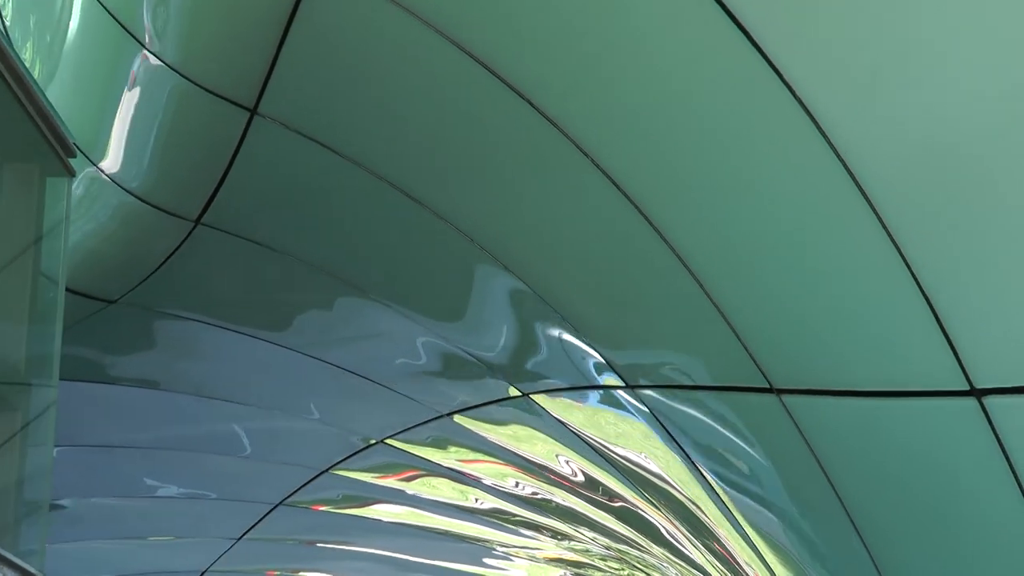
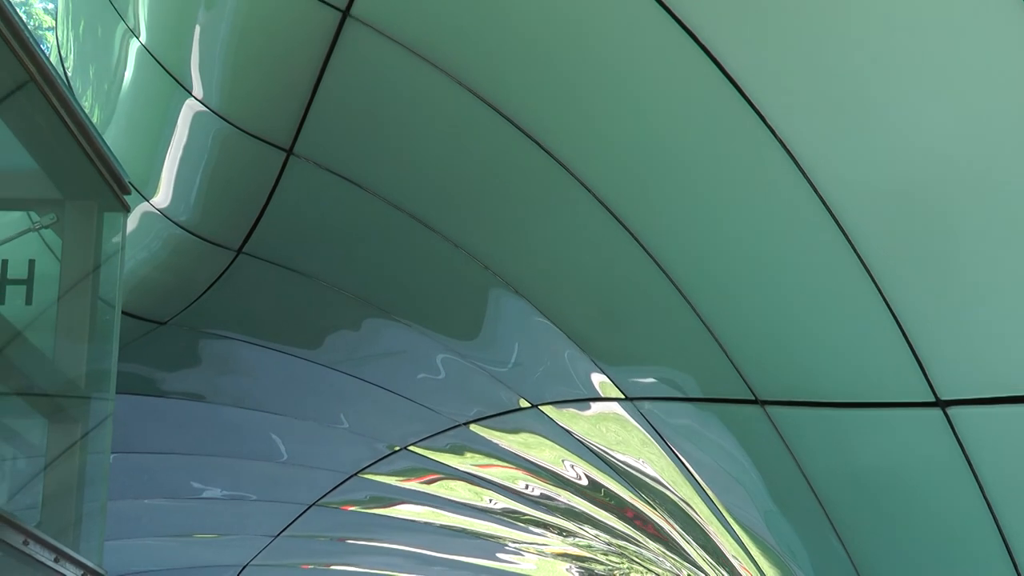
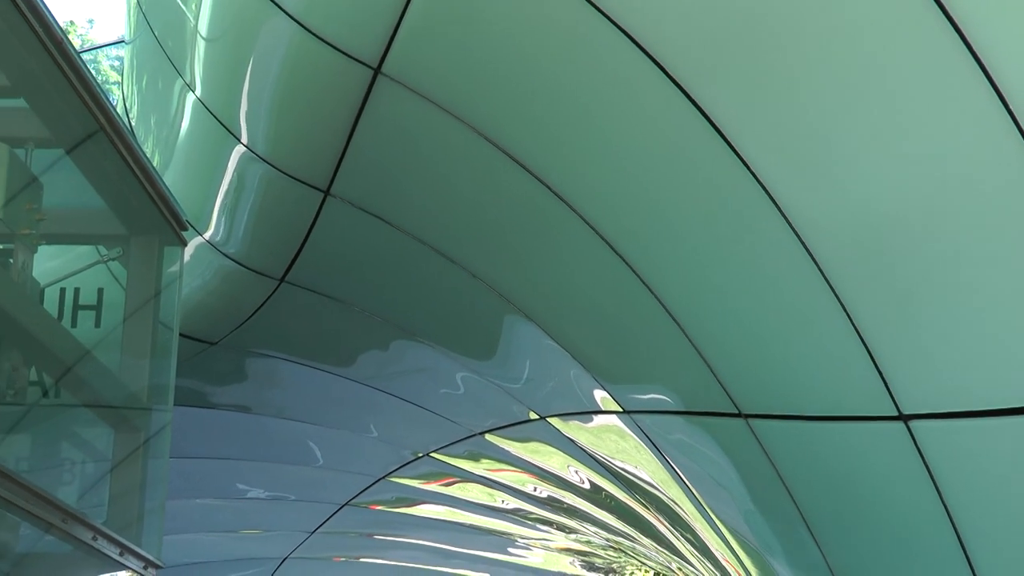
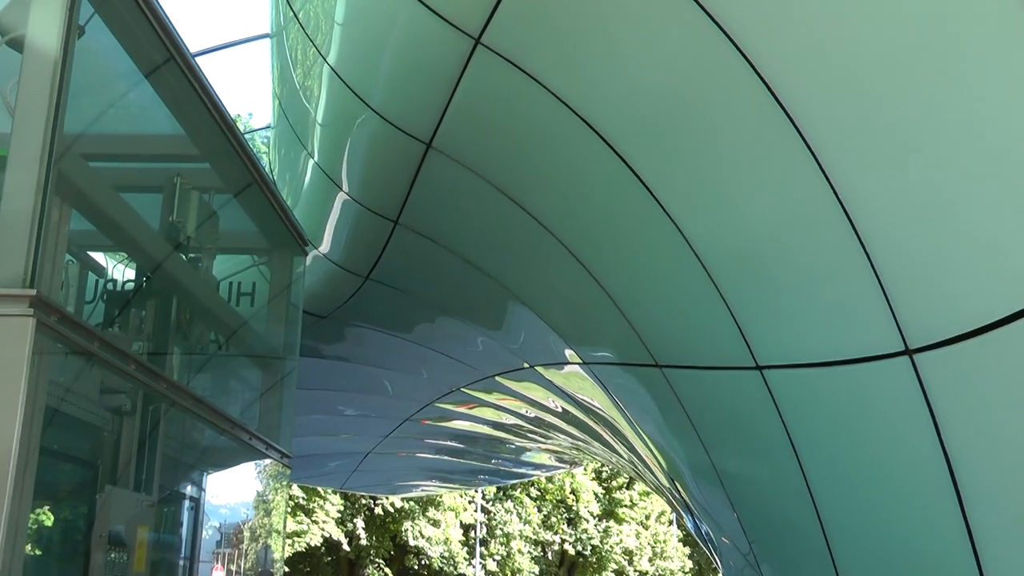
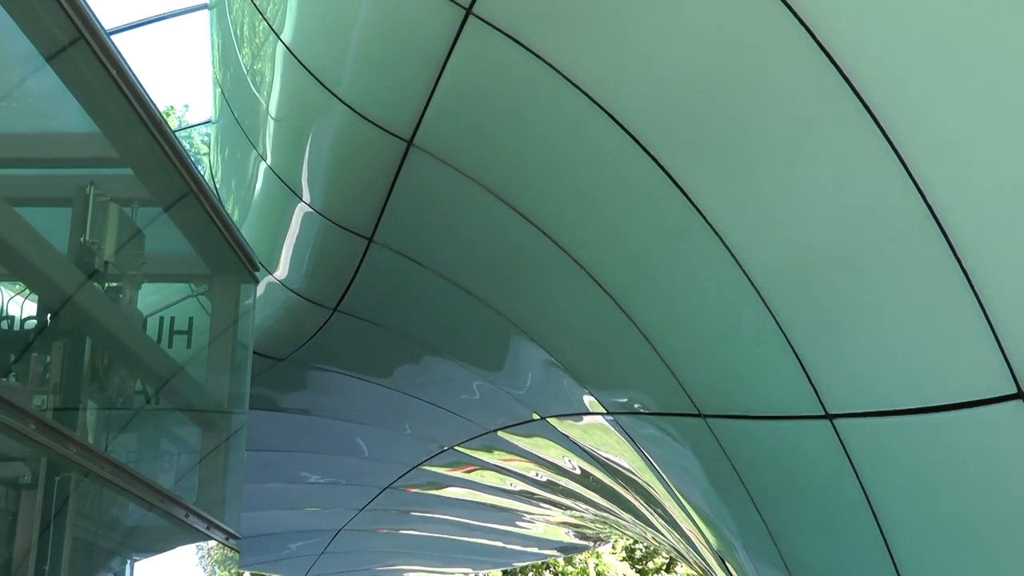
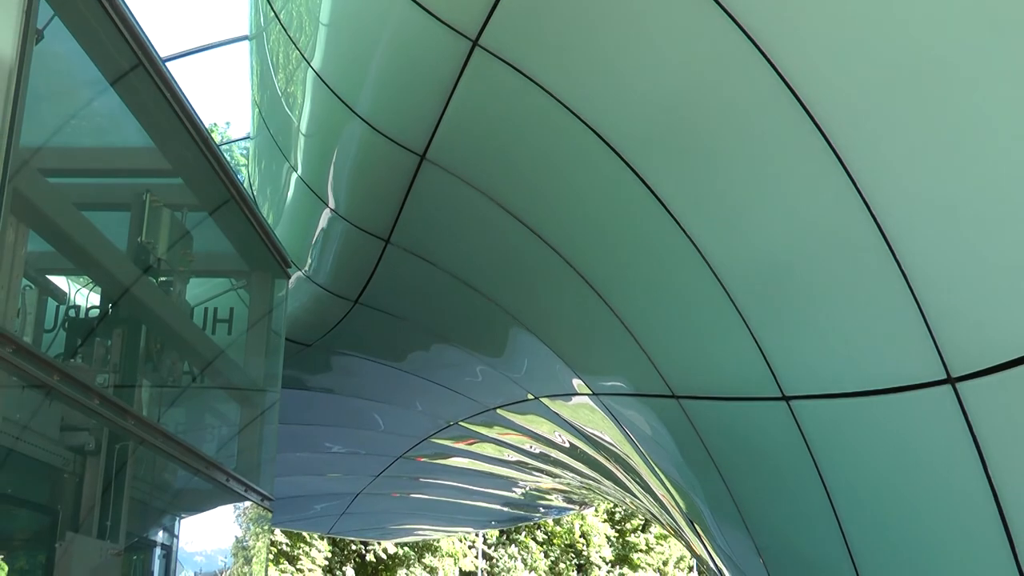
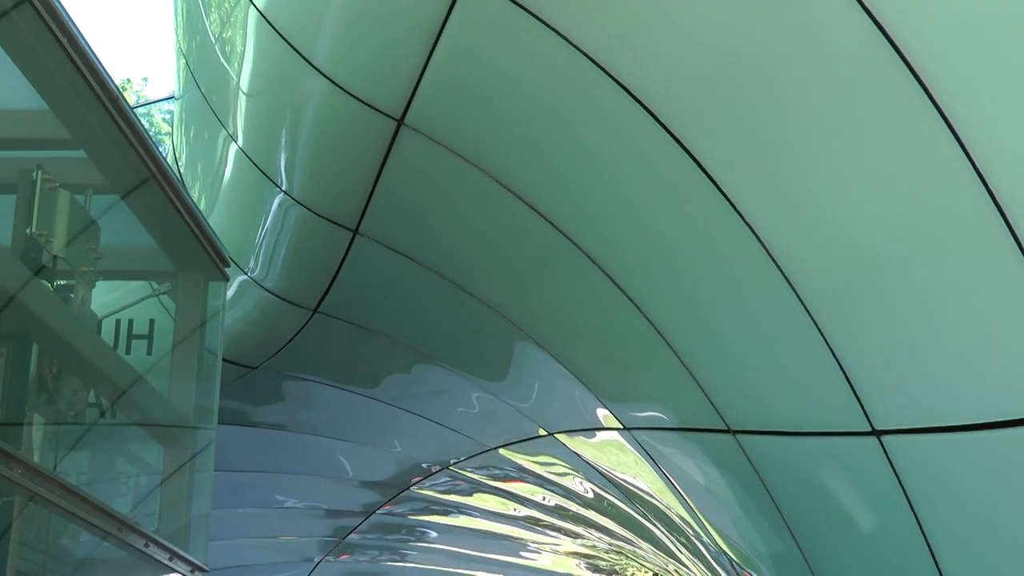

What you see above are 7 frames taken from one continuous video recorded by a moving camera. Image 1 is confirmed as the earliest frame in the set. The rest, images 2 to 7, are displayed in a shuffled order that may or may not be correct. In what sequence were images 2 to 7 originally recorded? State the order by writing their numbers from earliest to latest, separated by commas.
2, 3, 7, 5, 6, 4
